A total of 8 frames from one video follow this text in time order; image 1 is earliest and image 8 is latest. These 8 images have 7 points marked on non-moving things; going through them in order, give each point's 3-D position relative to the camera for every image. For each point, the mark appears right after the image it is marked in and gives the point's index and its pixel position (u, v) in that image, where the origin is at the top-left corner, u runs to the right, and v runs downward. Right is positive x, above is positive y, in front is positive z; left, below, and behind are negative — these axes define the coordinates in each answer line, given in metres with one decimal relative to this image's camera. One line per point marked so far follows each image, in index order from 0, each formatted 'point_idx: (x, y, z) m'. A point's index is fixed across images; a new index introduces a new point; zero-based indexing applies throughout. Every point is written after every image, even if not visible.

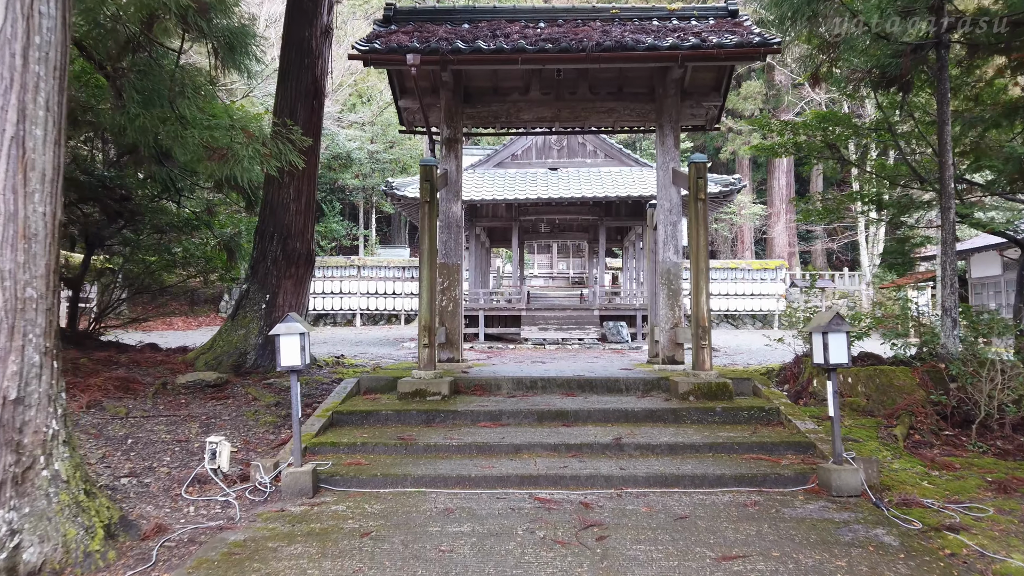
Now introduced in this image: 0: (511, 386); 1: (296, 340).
0: (0.0, -0.6, +4.6) m
1: (-0.9, -0.2, +3.1) m
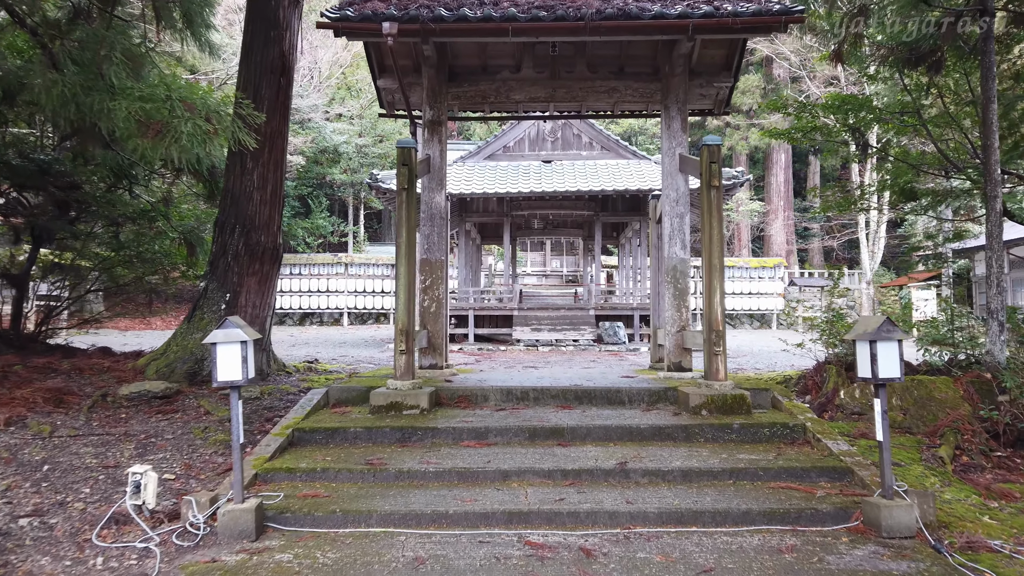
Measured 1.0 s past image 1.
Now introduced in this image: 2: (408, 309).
0: (-0.1, -0.6, +4.1) m
1: (-1.0, -0.2, +2.5) m
2: (-0.6, -0.1, +3.9) m
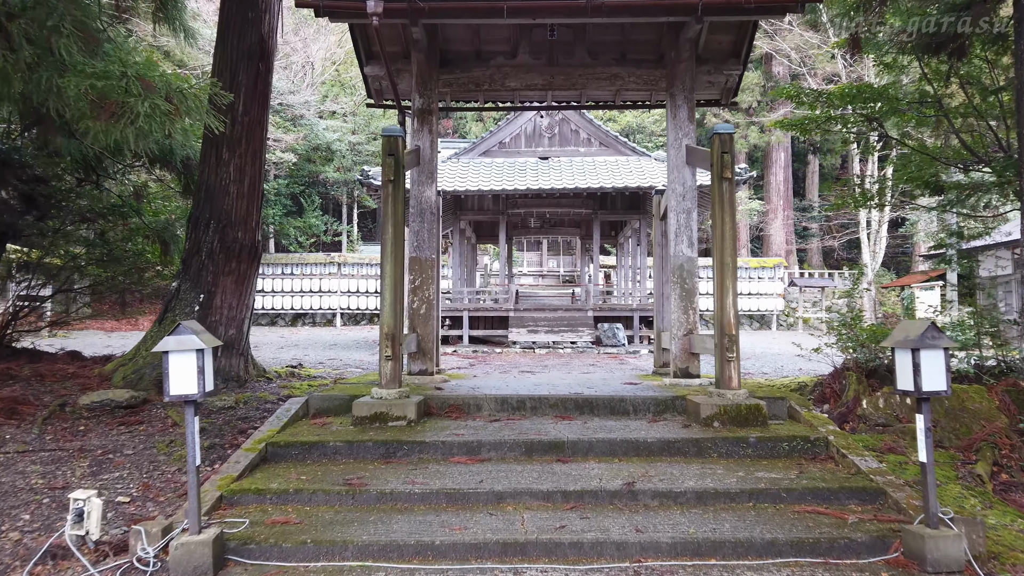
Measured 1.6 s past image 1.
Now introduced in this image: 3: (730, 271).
0: (-0.1, -0.6, +3.8) m
1: (-1.0, -0.2, +2.2) m
2: (-0.6, -0.1, +3.6) m
3: (+1.1, +0.1, +3.6) m
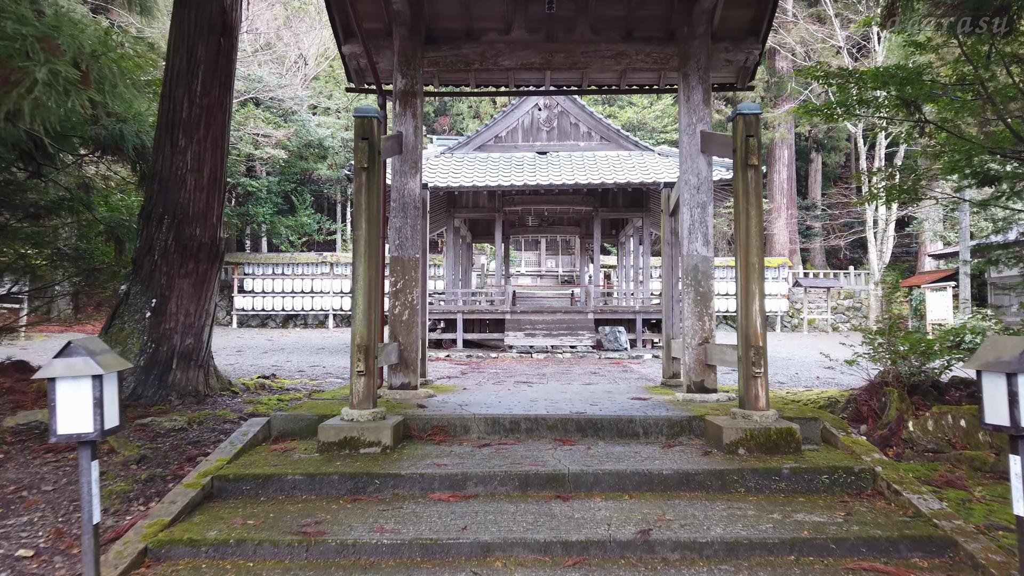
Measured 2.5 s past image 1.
0: (-0.1, -0.7, +3.3) m
1: (-1.0, -0.2, +1.7) m
2: (-0.6, -0.1, +3.1) m
3: (+1.1, +0.1, +3.1) m
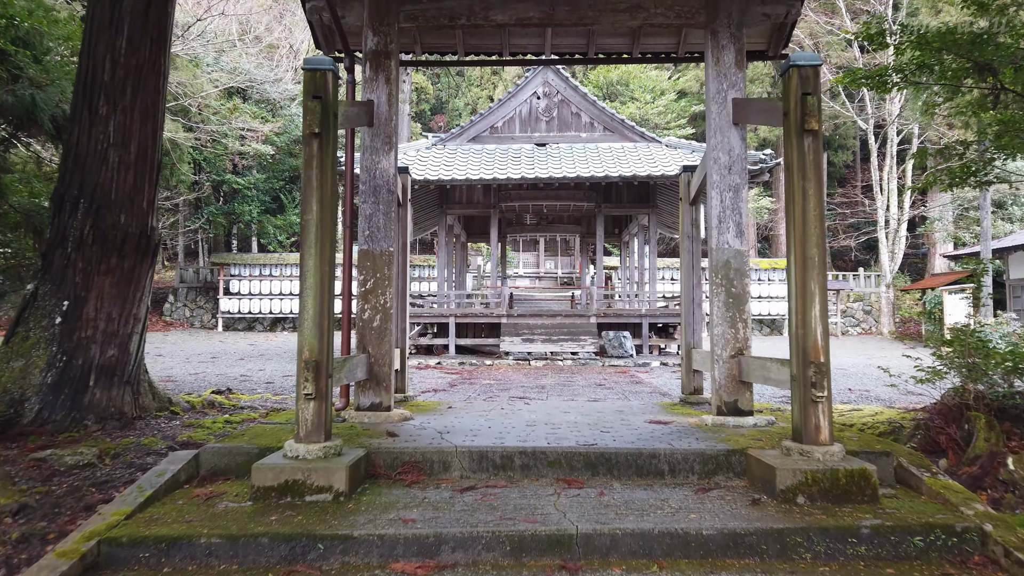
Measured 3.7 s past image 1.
0: (-0.2, -0.7, +2.6) m
1: (-1.1, -0.2, +1.0) m
2: (-0.7, -0.1, +2.5) m
3: (+1.0, +0.1, +2.4) m
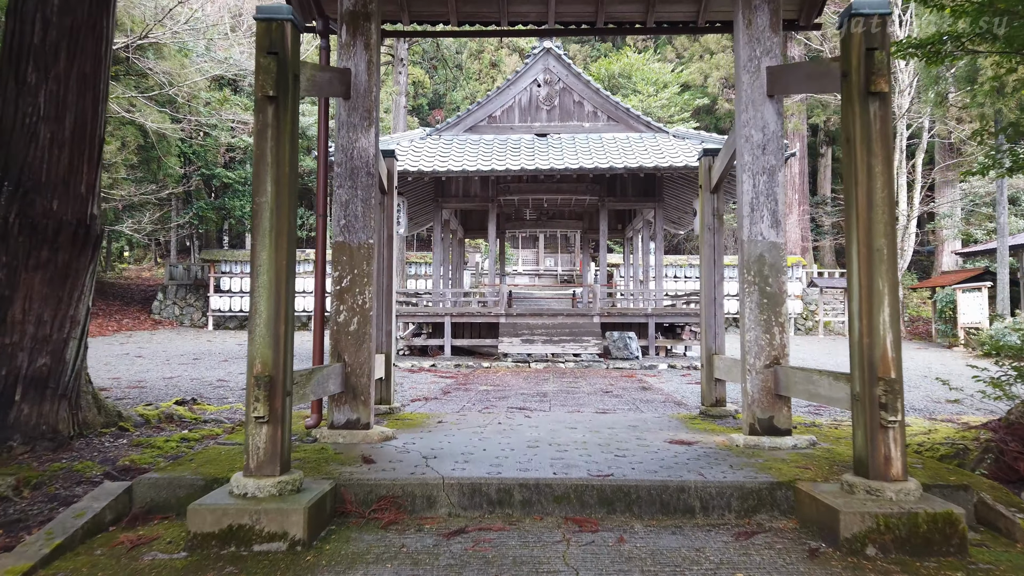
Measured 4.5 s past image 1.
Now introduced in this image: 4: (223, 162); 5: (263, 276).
0: (-0.2, -0.6, +2.2) m
1: (-1.1, -0.2, +0.6) m
2: (-0.7, -0.1, +2.0) m
3: (+1.0, +0.1, +1.9) m
4: (-6.7, +2.9, +16.3) m
5: (-0.7, 0.0, +2.0) m
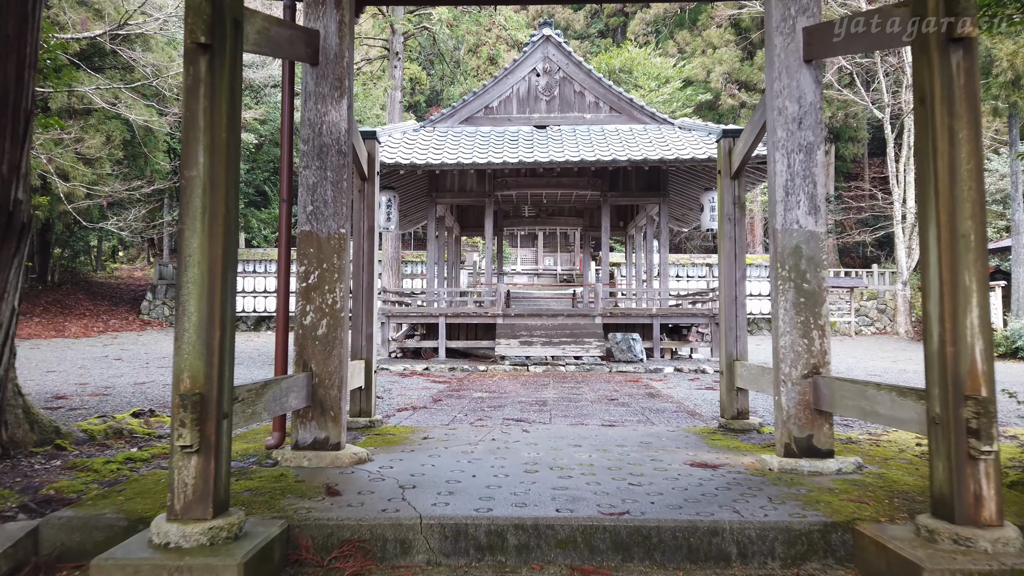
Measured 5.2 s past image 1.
0: (-0.2, -0.6, +1.7) m
1: (-1.1, -0.2, +0.2) m
2: (-0.7, -0.1, +1.6) m
3: (+1.0, +0.1, +1.5) m
4: (-6.7, +2.9, +15.9) m
5: (-0.7, 0.0, +1.6) m
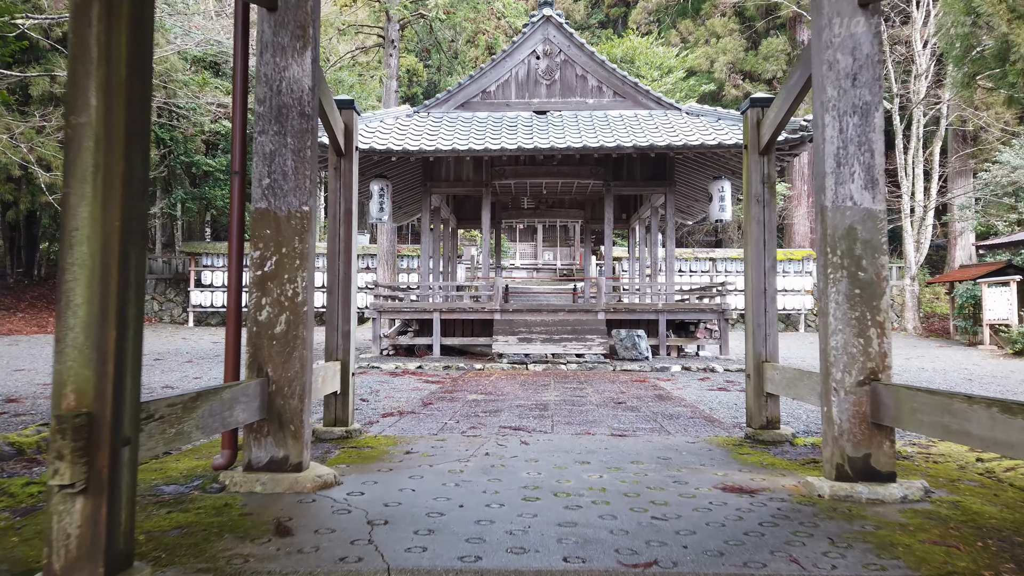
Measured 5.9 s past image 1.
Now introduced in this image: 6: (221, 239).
0: (-0.2, -0.6, +1.3) m
1: (-1.1, -0.2, -0.2) m
2: (-0.7, -0.1, +1.2) m
3: (+1.0, +0.1, +1.1) m
4: (-6.7, +3.0, +15.4) m
5: (-0.7, +0.1, +1.2) m
6: (-7.3, +1.2, +17.8) m
